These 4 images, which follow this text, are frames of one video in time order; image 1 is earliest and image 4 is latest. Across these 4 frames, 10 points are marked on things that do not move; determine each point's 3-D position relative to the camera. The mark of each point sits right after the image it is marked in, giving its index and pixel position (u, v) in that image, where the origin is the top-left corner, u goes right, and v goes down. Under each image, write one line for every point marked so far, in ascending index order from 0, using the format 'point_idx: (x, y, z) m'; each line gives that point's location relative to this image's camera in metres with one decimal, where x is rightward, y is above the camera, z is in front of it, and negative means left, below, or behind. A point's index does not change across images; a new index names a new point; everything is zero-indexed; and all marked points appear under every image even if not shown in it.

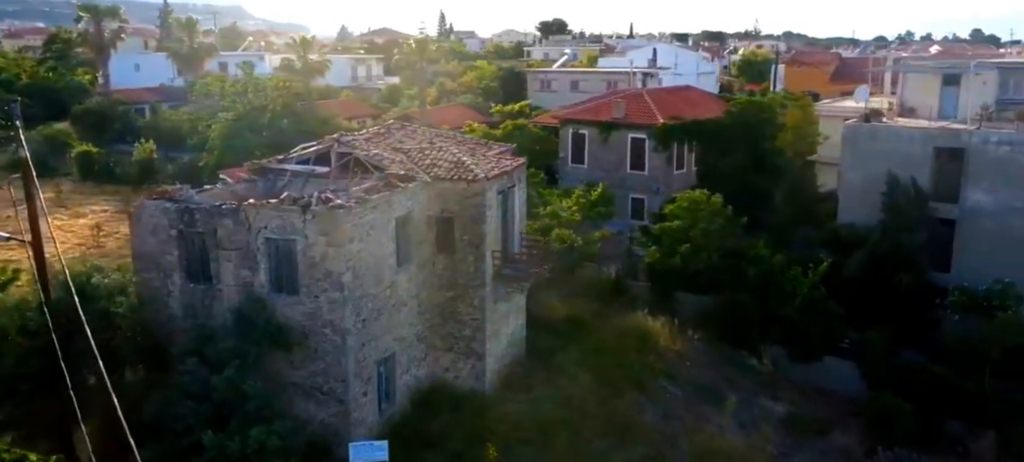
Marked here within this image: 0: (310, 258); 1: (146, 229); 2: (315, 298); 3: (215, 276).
0: (-3.7, -0.5, +15.5) m
1: (-7.2, 0.0, +16.7) m
2: (-3.7, -1.3, +15.7) m
3: (-5.8, -0.9, +16.4) m
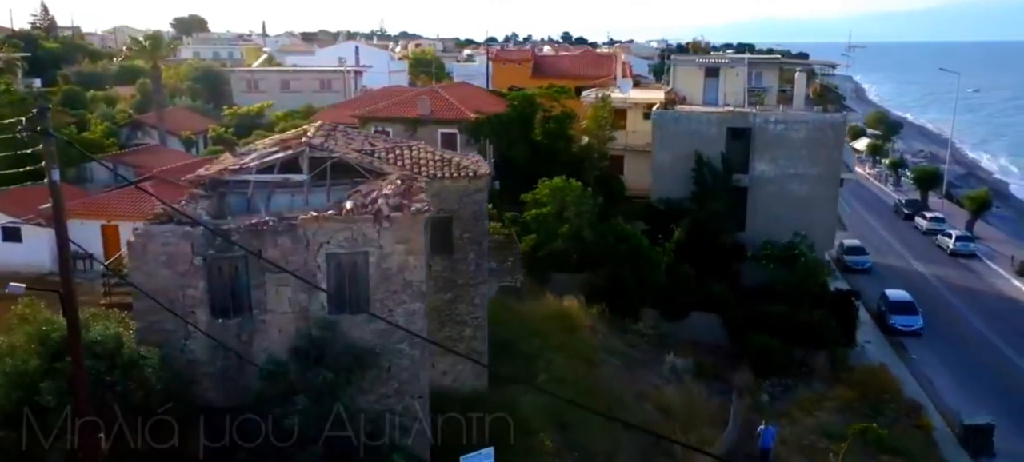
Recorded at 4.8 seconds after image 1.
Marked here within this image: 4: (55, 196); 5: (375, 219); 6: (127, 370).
0: (-2.2, -0.7, +14.4) m
1: (-5.8, -0.5, +13.8) m
2: (-2.1, -1.4, +14.6) m
3: (-4.3, -1.3, +14.2) m
4: (-6.2, +0.5, +11.5) m
5: (-2.3, +0.2, +14.1) m
6: (-6.1, -2.2, +13.2) m
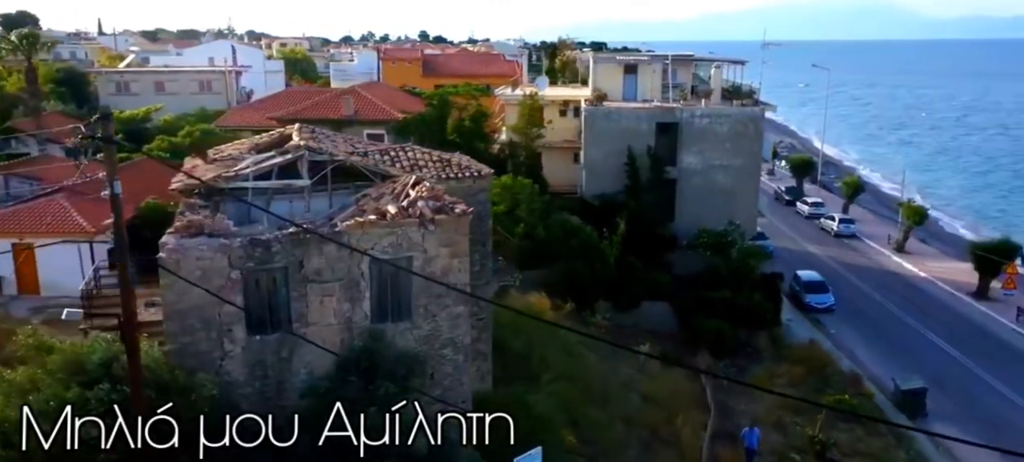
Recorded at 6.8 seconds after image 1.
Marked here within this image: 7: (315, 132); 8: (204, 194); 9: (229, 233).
0: (-1.3, -0.7, +14.0) m
1: (-4.8, -0.7, +12.7) m
2: (-1.3, -1.5, +14.2) m
3: (-3.4, -1.4, +13.4) m
4: (-4.9, +0.3, +10.3) m
5: (-1.4, +0.2, +13.7) m
6: (-5.0, -2.4, +12.1) m
7: (-4.4, +2.1, +18.5) m
8: (-5.7, +0.7, +15.7) m
9: (-4.3, 0.0, +12.9) m
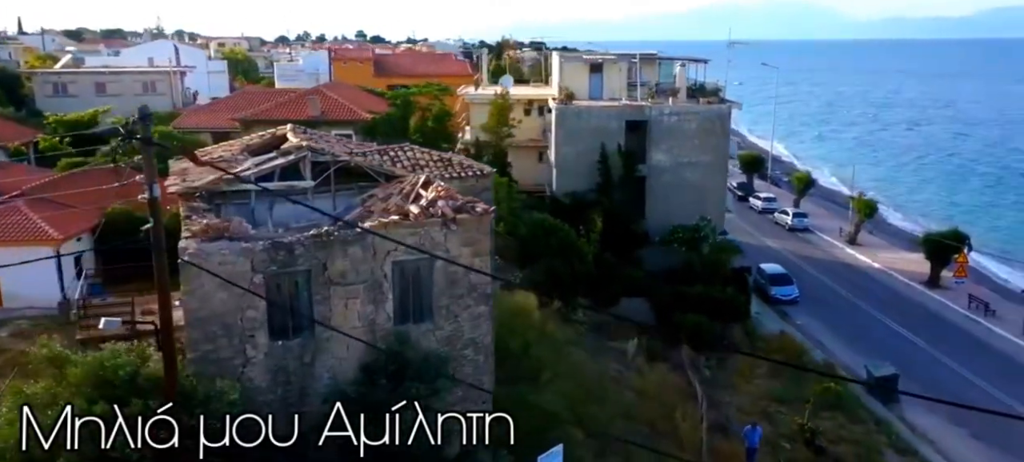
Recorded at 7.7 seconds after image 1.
0: (-1.0, -0.7, +13.8) m
1: (-4.3, -0.7, +12.3) m
2: (-0.9, -1.5, +14.0) m
3: (-3.0, -1.4, +13.1) m
4: (-4.2, +0.2, +9.9) m
5: (-1.0, +0.2, +13.5) m
6: (-4.4, -2.5, +11.7) m
7: (-4.4, +2.1, +18.1) m
8: (-5.4, +0.6, +15.2) m
9: (-3.9, -0.1, +12.5) m
